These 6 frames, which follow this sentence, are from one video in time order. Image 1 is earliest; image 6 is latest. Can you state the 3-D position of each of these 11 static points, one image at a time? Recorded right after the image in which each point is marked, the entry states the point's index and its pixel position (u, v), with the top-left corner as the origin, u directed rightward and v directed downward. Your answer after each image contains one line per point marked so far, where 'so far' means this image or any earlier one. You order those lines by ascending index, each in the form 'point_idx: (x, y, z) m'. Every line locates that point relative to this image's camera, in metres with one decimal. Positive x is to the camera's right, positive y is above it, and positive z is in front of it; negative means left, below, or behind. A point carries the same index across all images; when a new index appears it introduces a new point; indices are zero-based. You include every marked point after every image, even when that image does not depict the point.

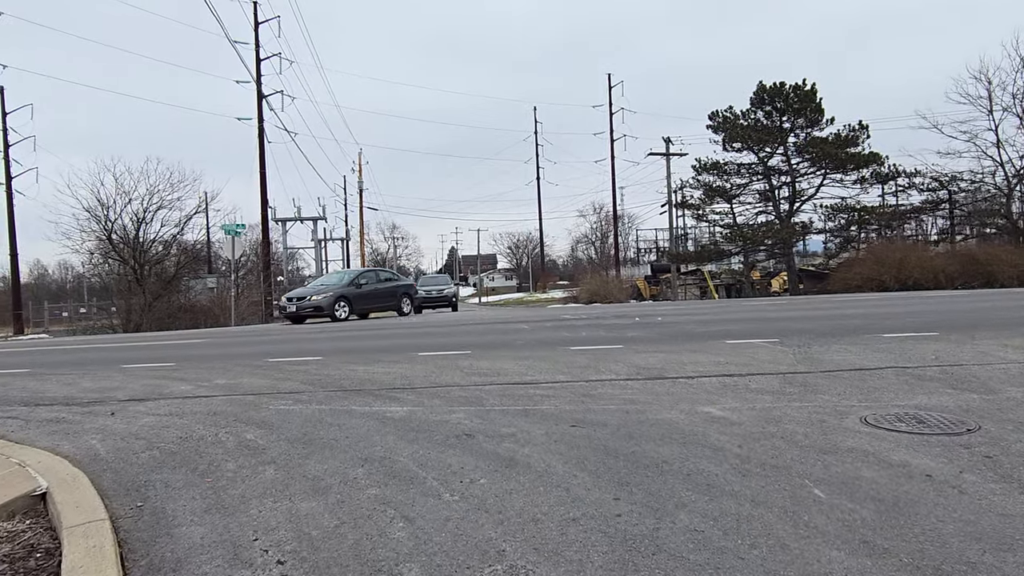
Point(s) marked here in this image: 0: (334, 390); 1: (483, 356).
0: (-2.0, -1.1, +8.1) m
1: (-0.4, -0.9, +9.8) m
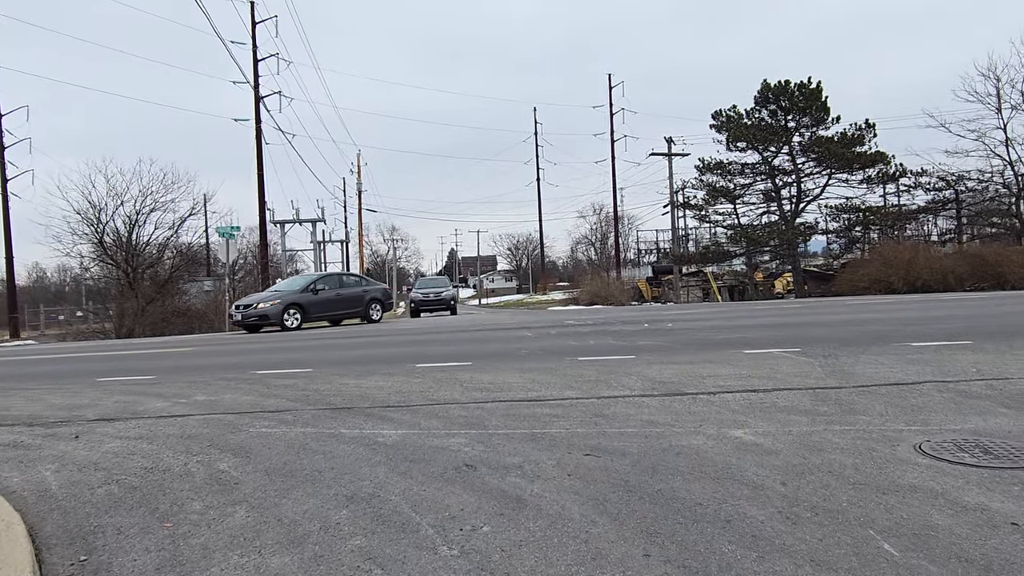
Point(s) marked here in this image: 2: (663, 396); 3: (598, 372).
0: (-1.9, -1.2, +7.5) m
1: (-0.4, -1.0, +9.1) m
2: (+1.5, -1.1, +7.2) m
3: (+1.0, -1.0, +8.5) m
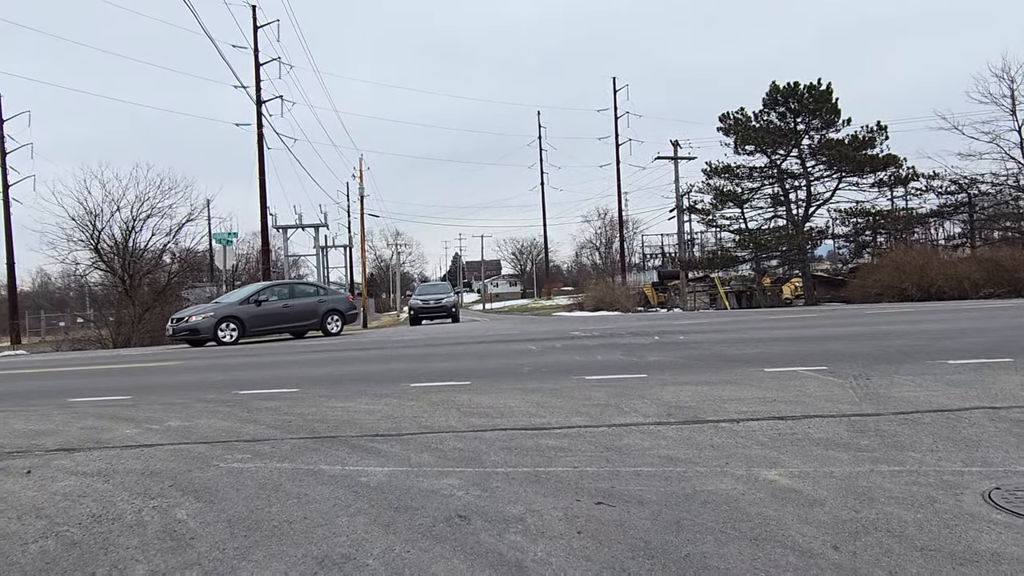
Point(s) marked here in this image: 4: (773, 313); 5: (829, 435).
0: (-1.9, -1.4, +6.8) m
1: (-0.3, -1.2, +8.4) m
2: (+1.5, -1.2, +6.5) m
3: (+1.0, -1.1, +7.8) m
4: (+7.1, -0.7, +19.8) m
5: (+2.6, -1.2, +5.9) m
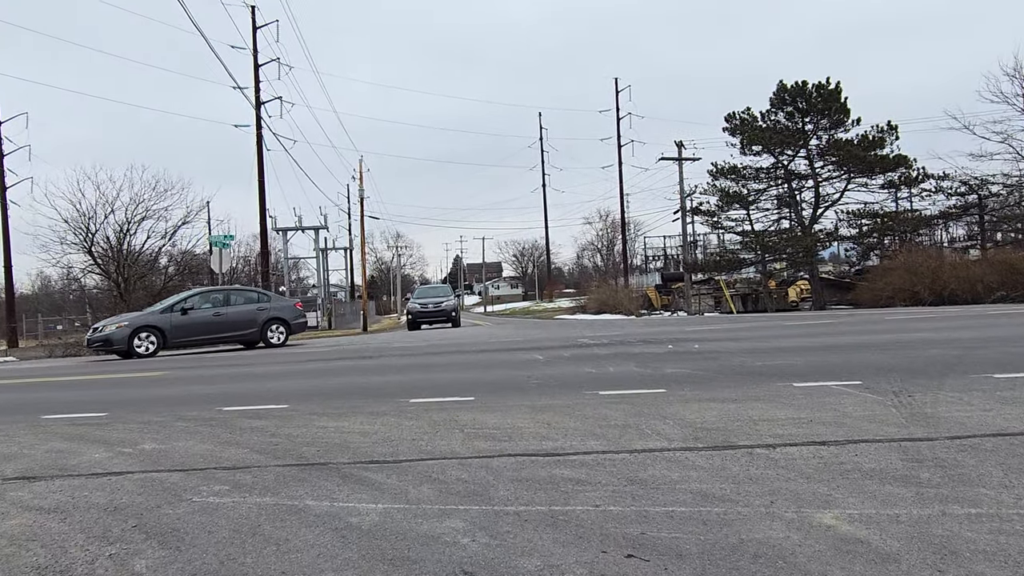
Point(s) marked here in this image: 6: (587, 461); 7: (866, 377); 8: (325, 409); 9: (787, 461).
0: (-1.8, -1.5, +6.1) m
1: (-0.3, -1.3, +7.7) m
2: (+1.6, -1.3, +5.8) m
3: (+1.1, -1.2, +7.1) m
4: (+7.2, -0.8, +19.1) m
5: (+2.7, -1.3, +5.3) m
6: (+0.6, -1.4, +5.7) m
7: (+4.1, -1.0, +8.3) m
8: (-2.1, -1.3, +8.0) m
9: (+2.1, -1.3, +5.5) m
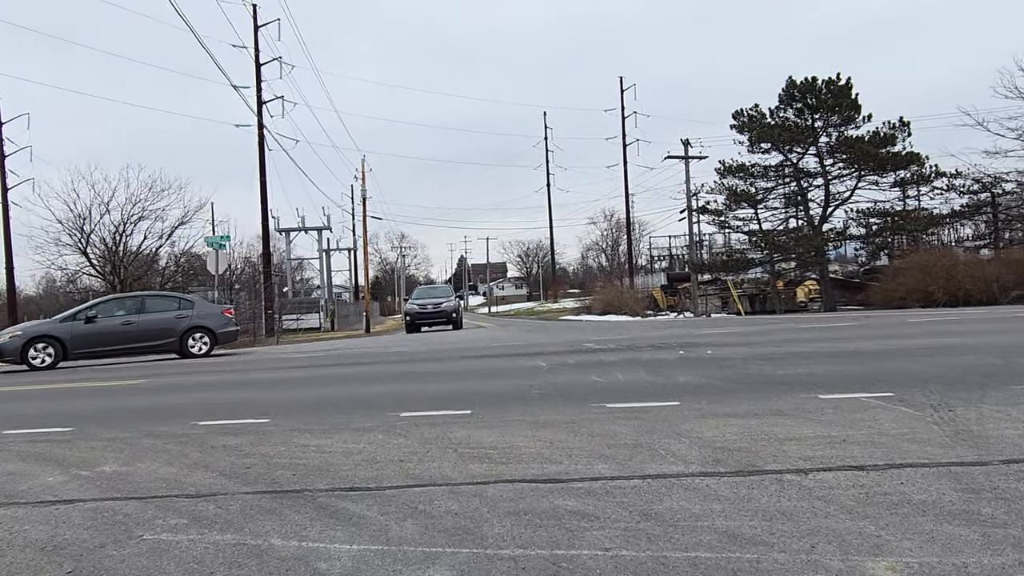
0: (-1.9, -1.5, +5.4) m
1: (-0.3, -1.3, +7.0) m
2: (+1.6, -1.3, +5.1) m
3: (+1.1, -1.3, +6.5) m
4: (+7.2, -0.8, +18.4) m
5: (+2.6, -1.3, +4.6) m
6: (+0.6, -1.4, +5.0) m
7: (+4.1, -1.1, +7.6) m
8: (-2.1, -1.4, +7.4) m
9: (+2.0, -1.3, +4.8) m
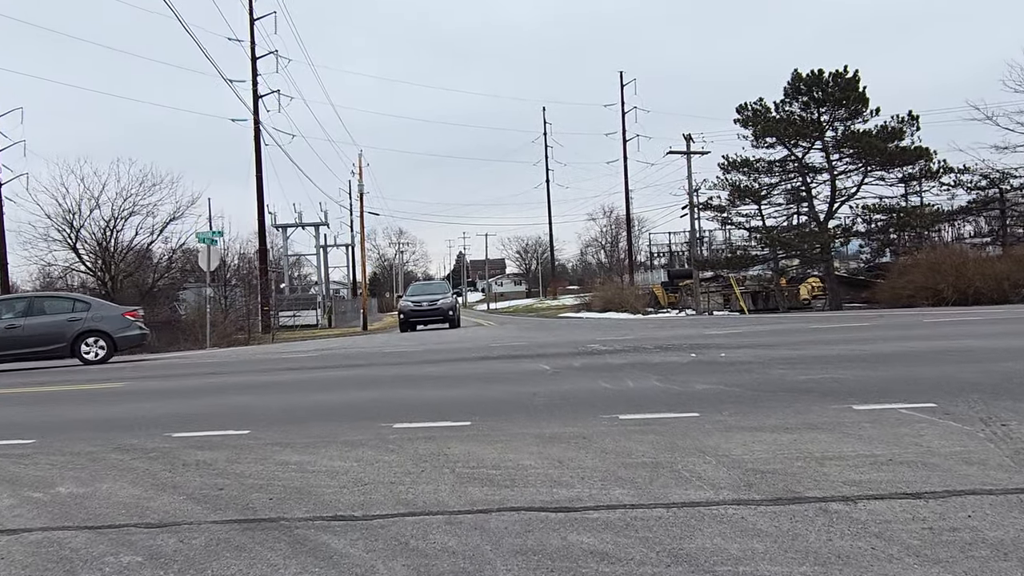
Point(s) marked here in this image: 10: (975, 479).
0: (-1.8, -1.5, +4.8) m
1: (-0.2, -1.3, +6.4) m
2: (+1.6, -1.3, +4.5) m
3: (+1.1, -1.3, +5.8) m
4: (+7.2, -0.8, +17.7) m
5: (+2.7, -1.3, +3.9) m
6: (+0.6, -1.4, +4.3) m
7: (+4.1, -1.1, +7.0) m
8: (-2.0, -1.4, +6.7) m
9: (+2.1, -1.3, +4.1) m
10: (+3.0, -1.2, +4.8) m
